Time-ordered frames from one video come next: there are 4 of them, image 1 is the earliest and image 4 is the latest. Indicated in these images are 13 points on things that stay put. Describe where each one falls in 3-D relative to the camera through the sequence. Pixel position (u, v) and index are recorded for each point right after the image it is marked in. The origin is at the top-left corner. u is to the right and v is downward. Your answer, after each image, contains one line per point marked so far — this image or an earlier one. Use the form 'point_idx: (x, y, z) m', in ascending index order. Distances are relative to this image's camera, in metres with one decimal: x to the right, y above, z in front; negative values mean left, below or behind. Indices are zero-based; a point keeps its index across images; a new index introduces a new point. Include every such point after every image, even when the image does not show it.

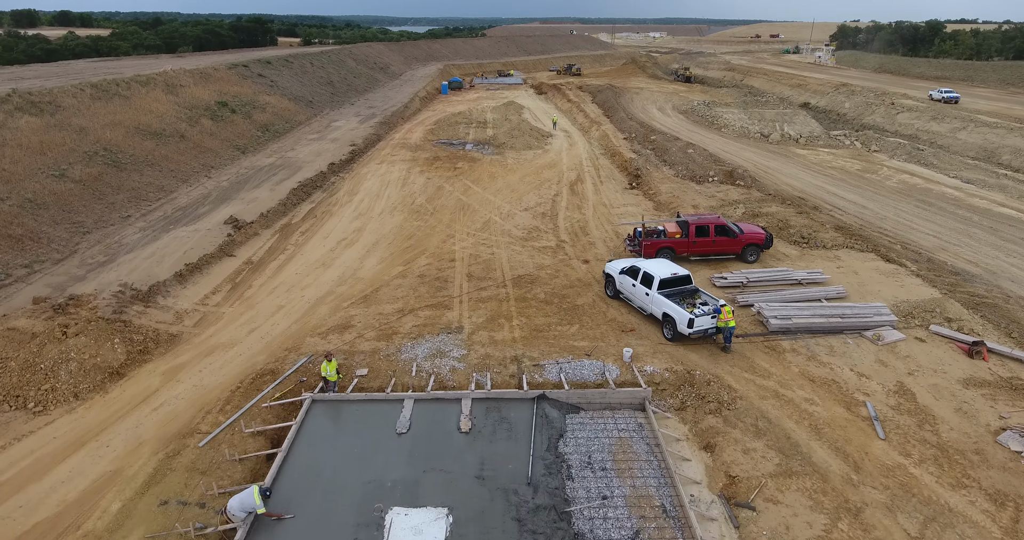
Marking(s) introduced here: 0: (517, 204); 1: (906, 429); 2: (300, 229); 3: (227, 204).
0: (+0.2, +2.2, +19.1) m
1: (+5.7, -2.3, +8.3) m
2: (-6.1, +1.2, +16.5) m
3: (-9.4, +2.2, +19.0) m
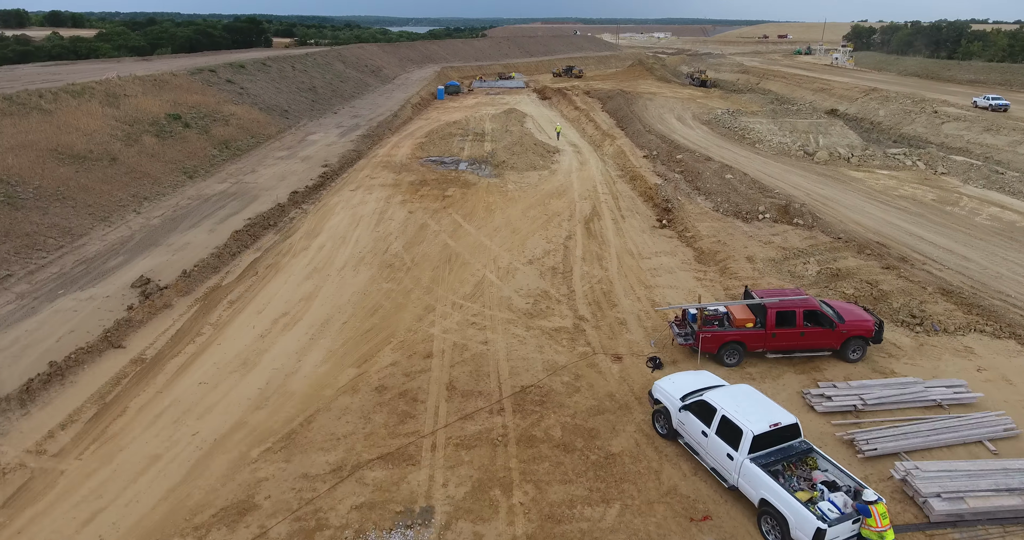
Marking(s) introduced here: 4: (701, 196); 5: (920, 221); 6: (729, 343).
0: (+0.2, +0.5, +15.0) m
1: (+5.7, -4.0, +4.2) m
2: (-6.1, -0.6, +12.4) m
3: (-9.4, +0.5, +14.8) m
4: (+6.3, +2.5, +19.0) m
5: (+12.3, +1.5, +17.3) m
6: (+3.6, -1.2, +9.6) m
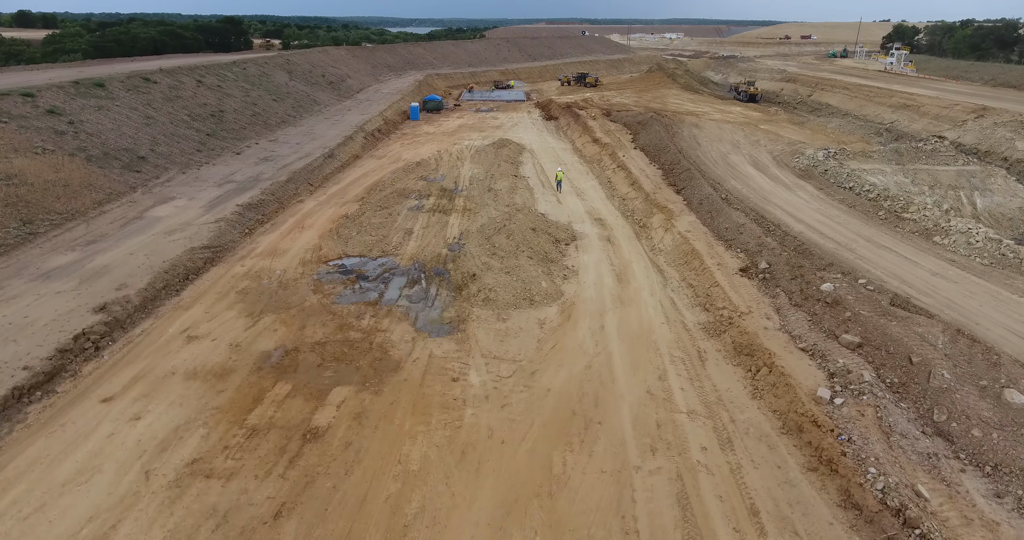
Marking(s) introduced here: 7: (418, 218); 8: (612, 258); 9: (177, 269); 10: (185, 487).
0: (-0.5, -4.5, +3.0) m
1: (+5.0, -9.1, -7.8) m
2: (-6.7, -5.6, +0.5) m
3: (-10.0, -4.5, +3.0) m
4: (+5.7, -2.5, +7.0) m
5: (+11.7, -3.5, +5.3) m
6: (+2.9, -6.3, -2.4) m
7: (-3.0, +1.6, +18.0) m
8: (+2.7, +0.3, +15.0) m
9: (-7.9, +0.1, +13.6) m
10: (-4.2, -2.8, +7.4) m
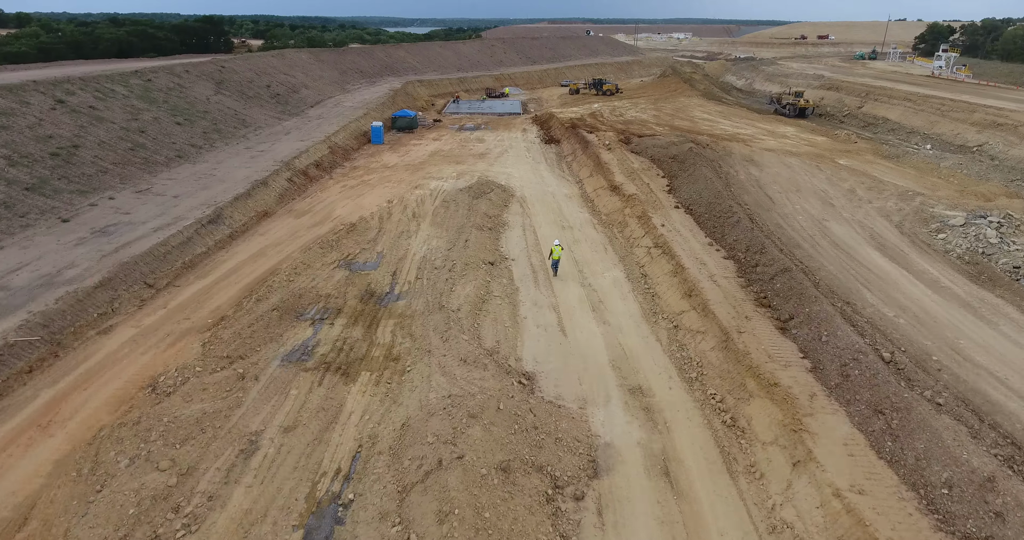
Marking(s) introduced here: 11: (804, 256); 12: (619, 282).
0: (-1.2, -8.2, -5.7) m
1: (+4.2, -12.8, -16.6) m
2: (-7.5, -9.2, -8.3) m
3: (-10.8, -8.2, -5.8) m
4: (+5.0, -6.2, -1.8) m
5: (+11.0, -7.2, -3.5) m
6: (+2.1, -9.9, -11.2) m
7: (-3.6, -2.0, +9.3) m
8: (+2.0, -3.3, +6.2) m
9: (-8.6, -3.6, +4.8) m
10: (-5.0, -6.5, -1.4) m
11: (+6.8, +0.3, +13.2) m
12: (+2.6, -0.3, +13.4) m
